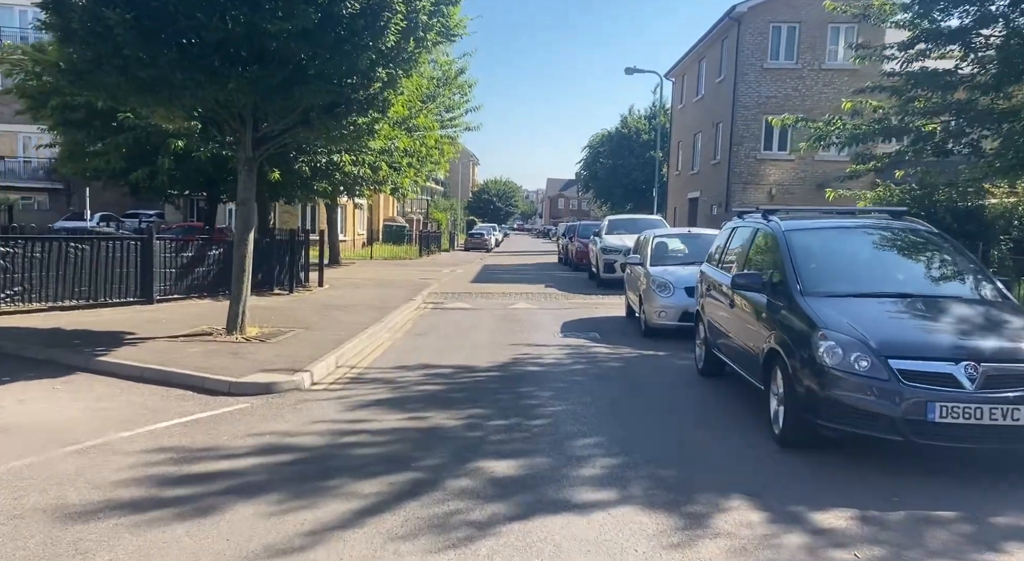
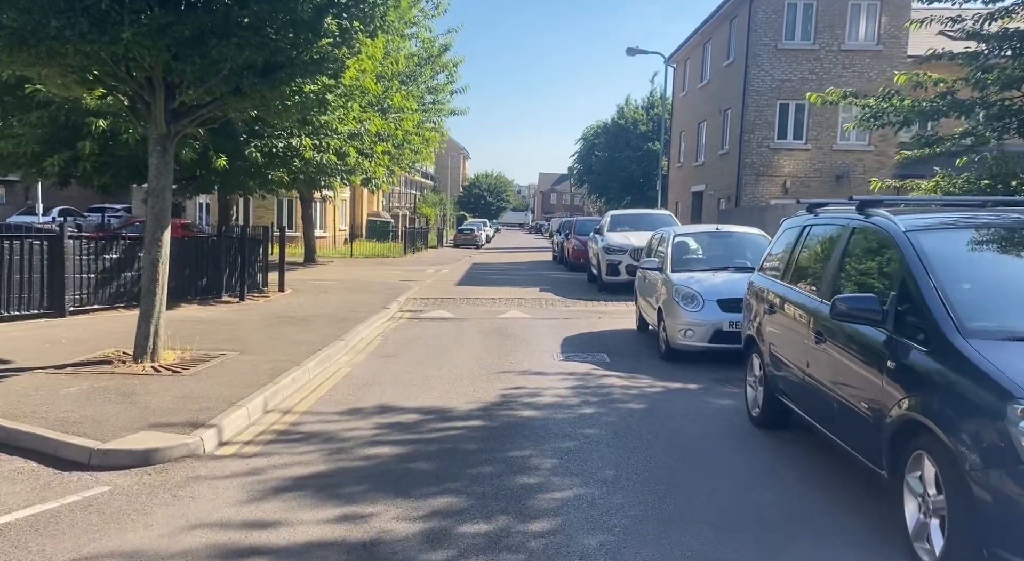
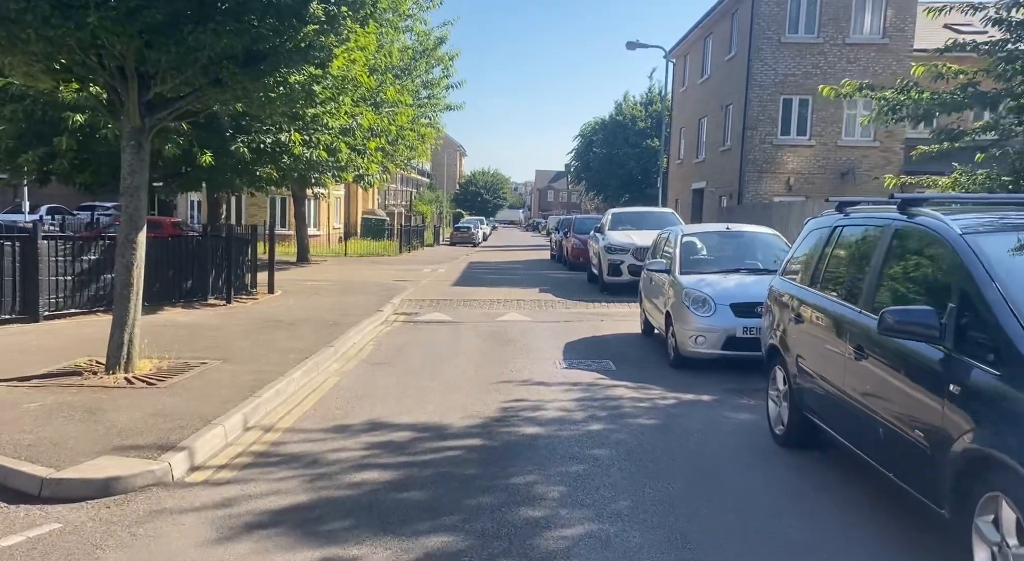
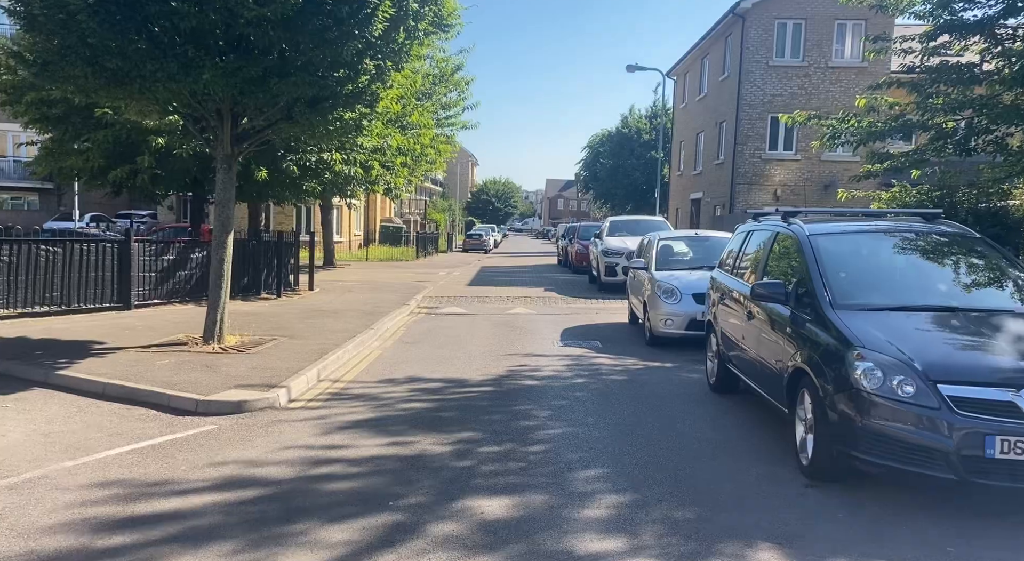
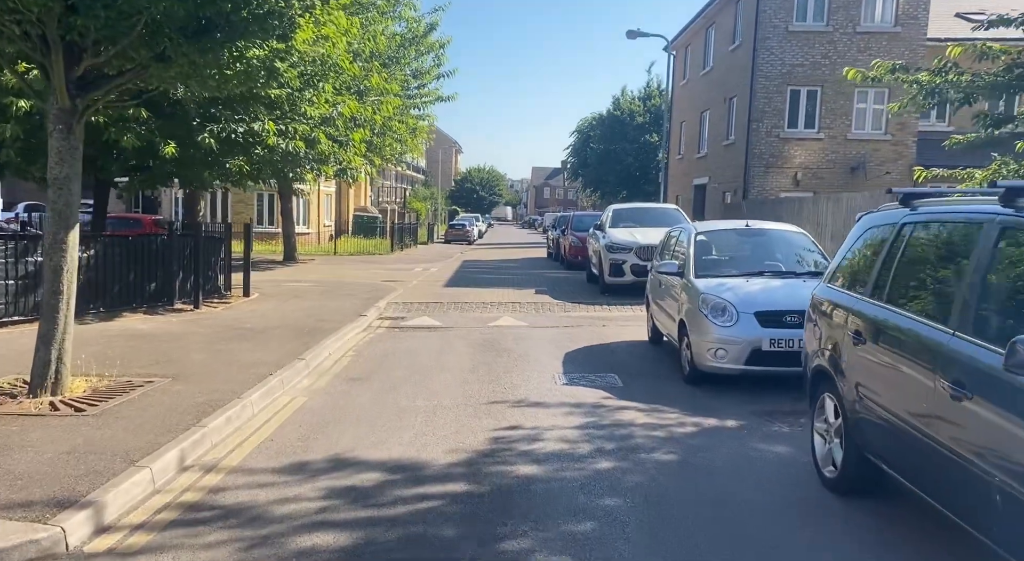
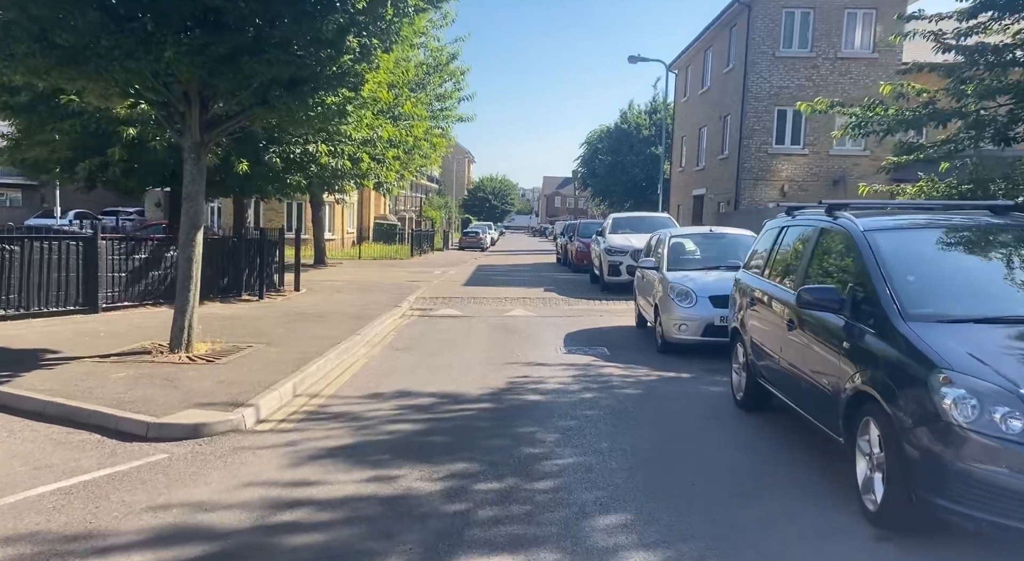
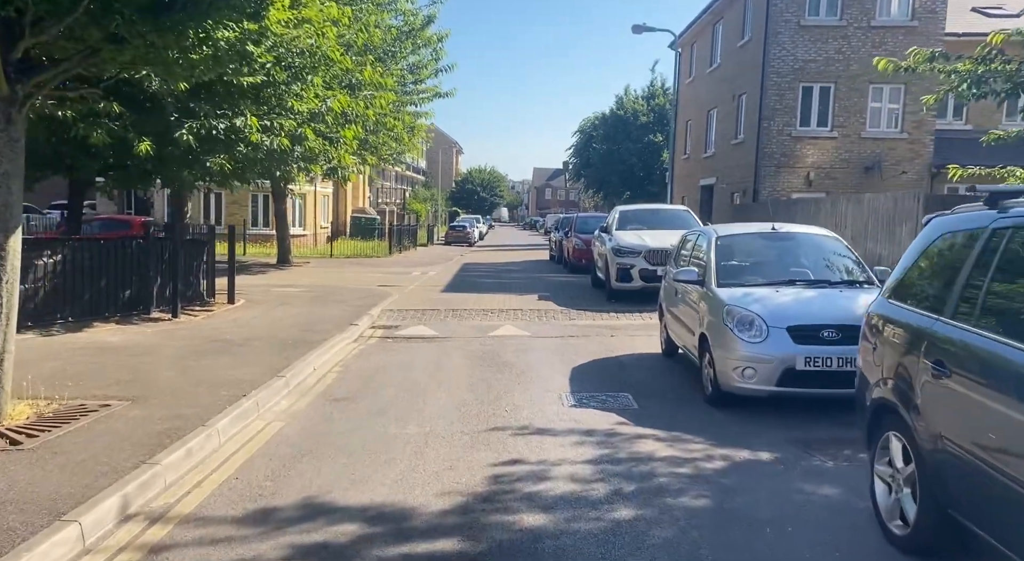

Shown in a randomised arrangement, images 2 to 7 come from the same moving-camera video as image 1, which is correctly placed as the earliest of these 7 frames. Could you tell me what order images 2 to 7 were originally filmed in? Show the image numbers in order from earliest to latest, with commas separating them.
4, 6, 2, 3, 5, 7
